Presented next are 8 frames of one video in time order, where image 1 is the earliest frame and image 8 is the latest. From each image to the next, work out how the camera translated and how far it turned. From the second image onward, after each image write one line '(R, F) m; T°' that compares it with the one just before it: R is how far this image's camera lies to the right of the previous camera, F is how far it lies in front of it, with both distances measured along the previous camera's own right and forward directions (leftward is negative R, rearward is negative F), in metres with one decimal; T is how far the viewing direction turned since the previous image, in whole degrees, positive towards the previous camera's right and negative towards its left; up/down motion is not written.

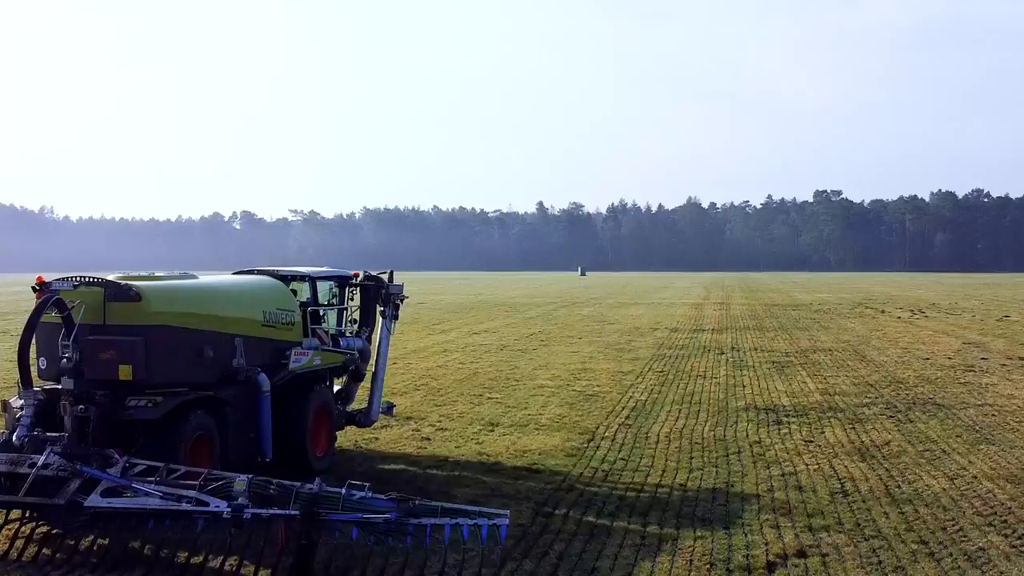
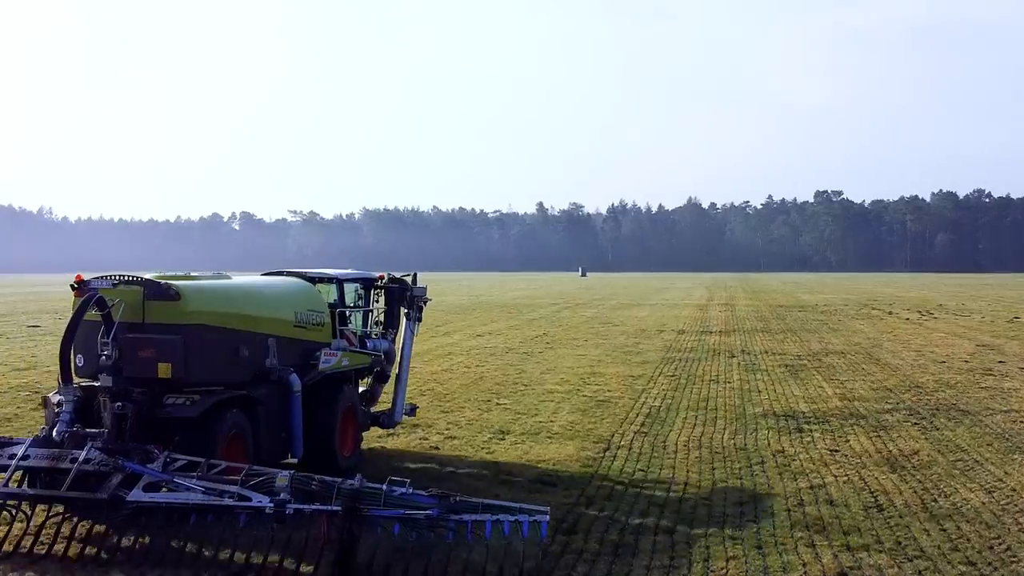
(-0.1, +0.3) m; 0°
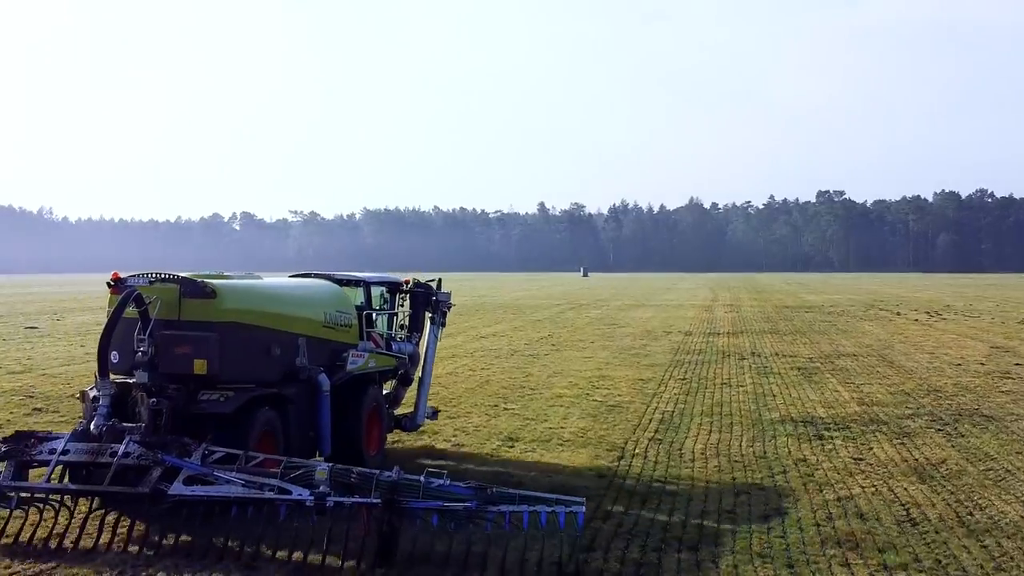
(-0.1, +0.3) m; 0°
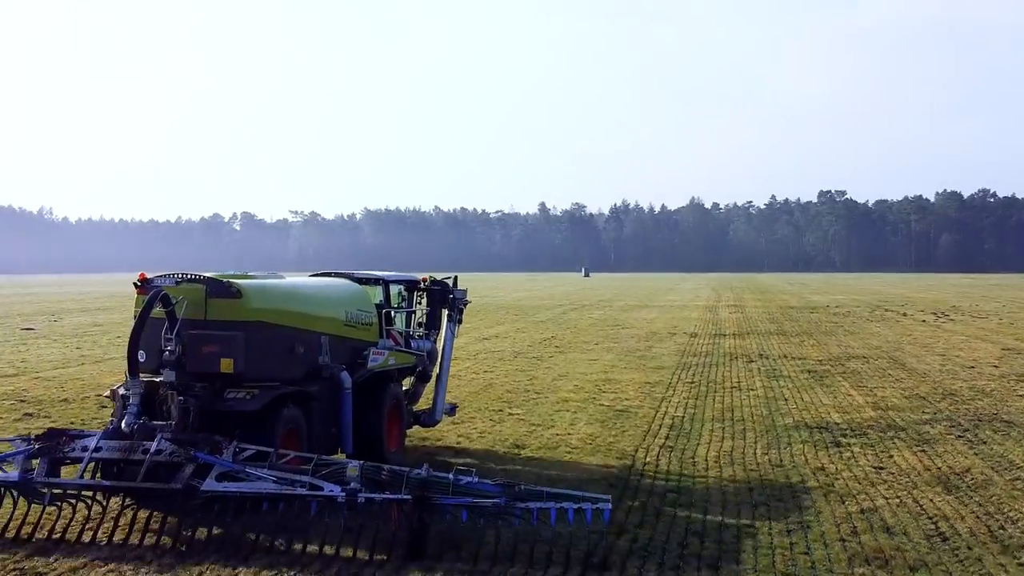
(0.0, +0.3) m; 0°
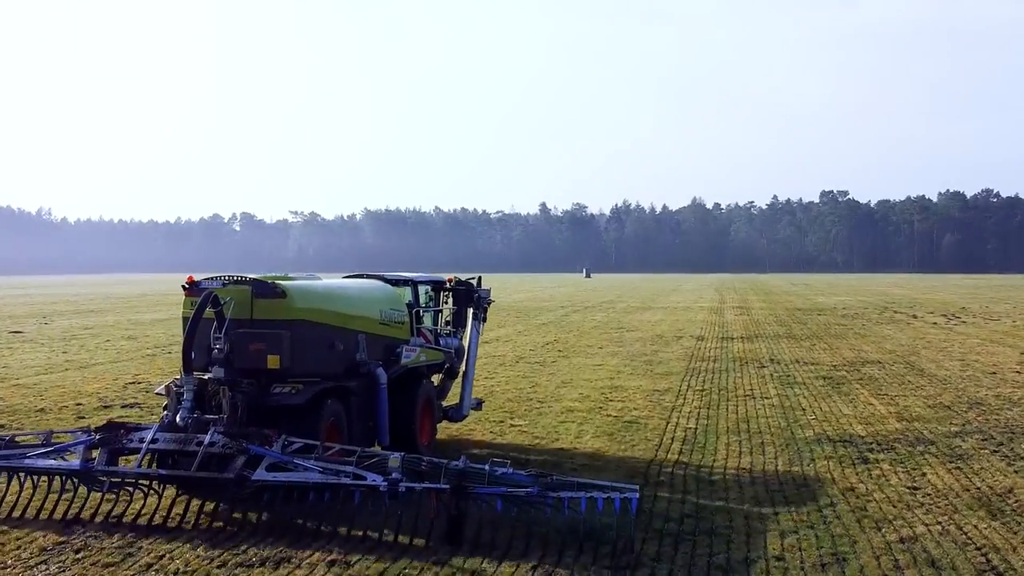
(0.0, +0.6) m; 0°
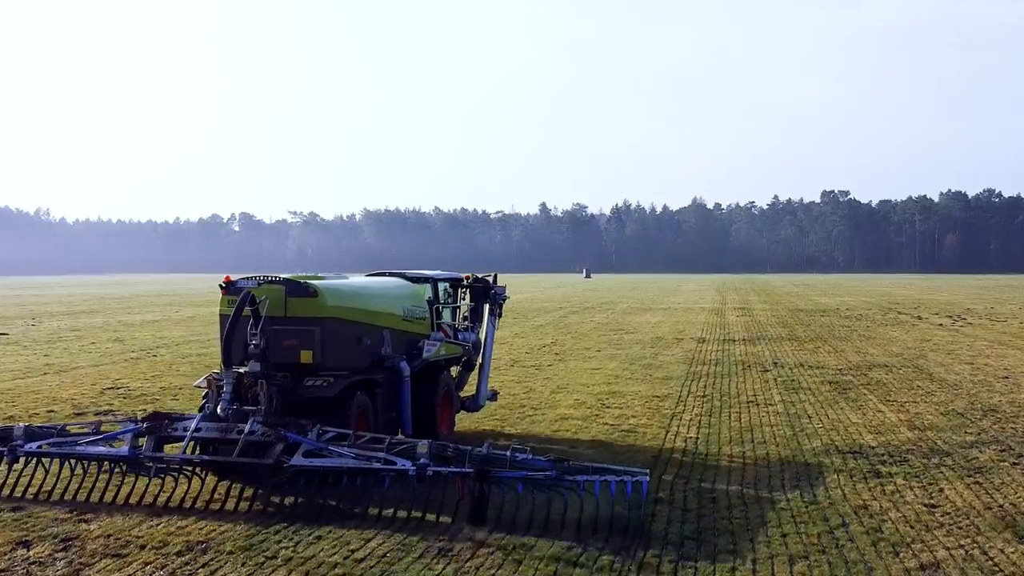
(+0.1, +0.5) m; 0°
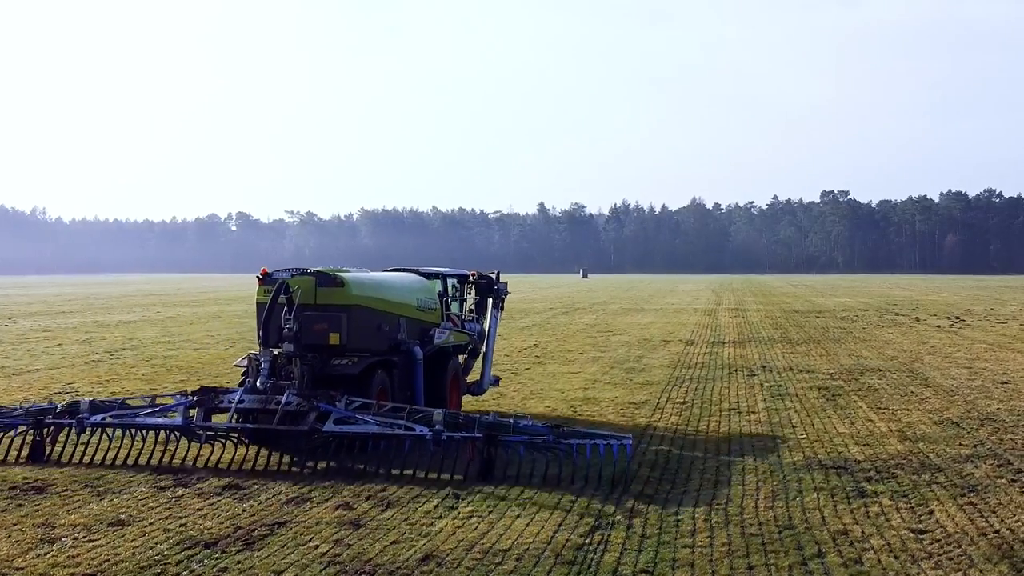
(+0.4, +0.7) m; 0°
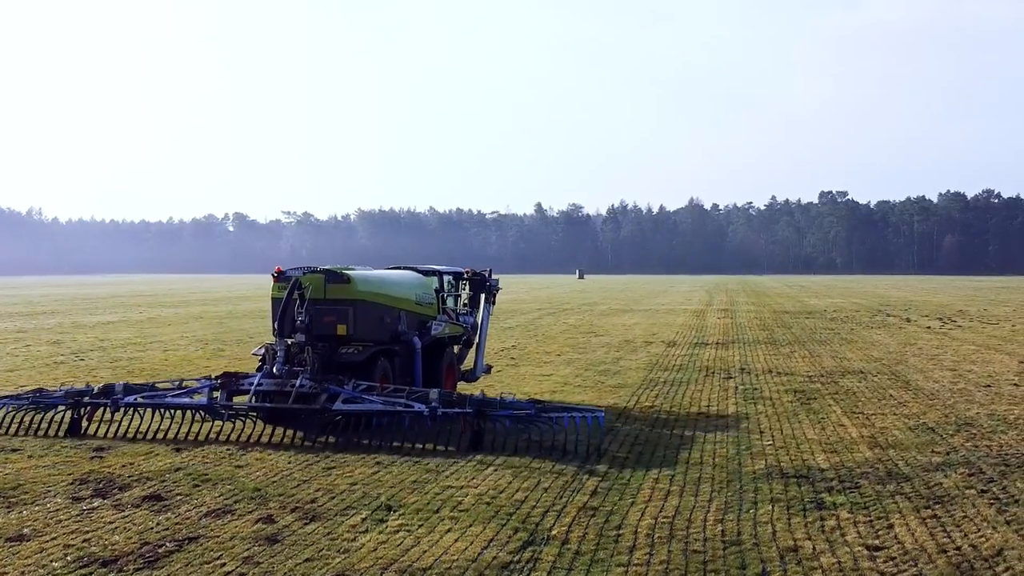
(+0.4, +0.4) m; 0°
